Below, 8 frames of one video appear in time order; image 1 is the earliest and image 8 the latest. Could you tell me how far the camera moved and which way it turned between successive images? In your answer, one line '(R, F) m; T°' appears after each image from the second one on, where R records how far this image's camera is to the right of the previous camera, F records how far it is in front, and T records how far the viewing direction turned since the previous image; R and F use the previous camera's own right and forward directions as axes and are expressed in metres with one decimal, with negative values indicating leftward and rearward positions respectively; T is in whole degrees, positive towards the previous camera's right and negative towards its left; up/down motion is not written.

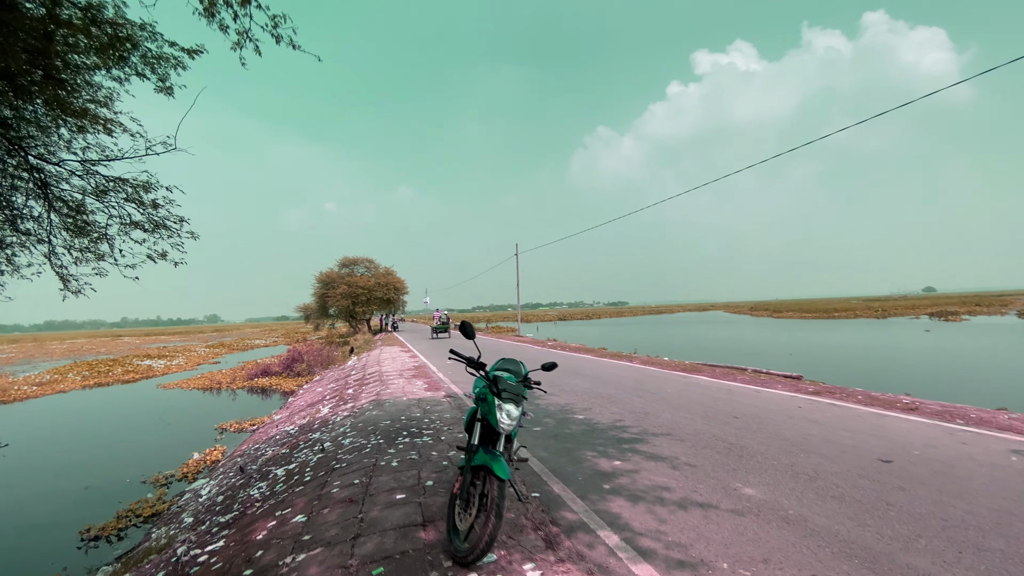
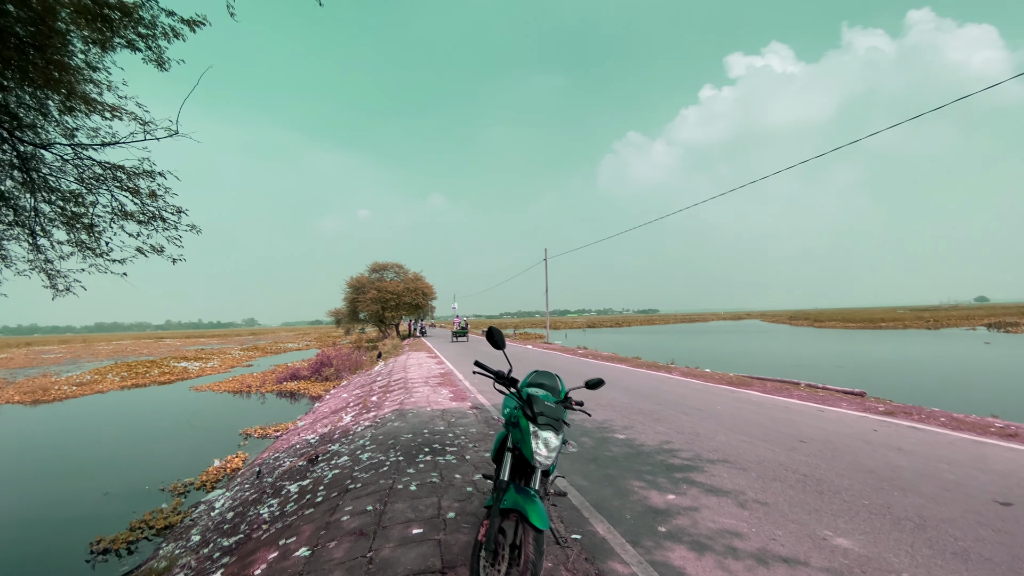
(-0.1, +0.6) m; -4°
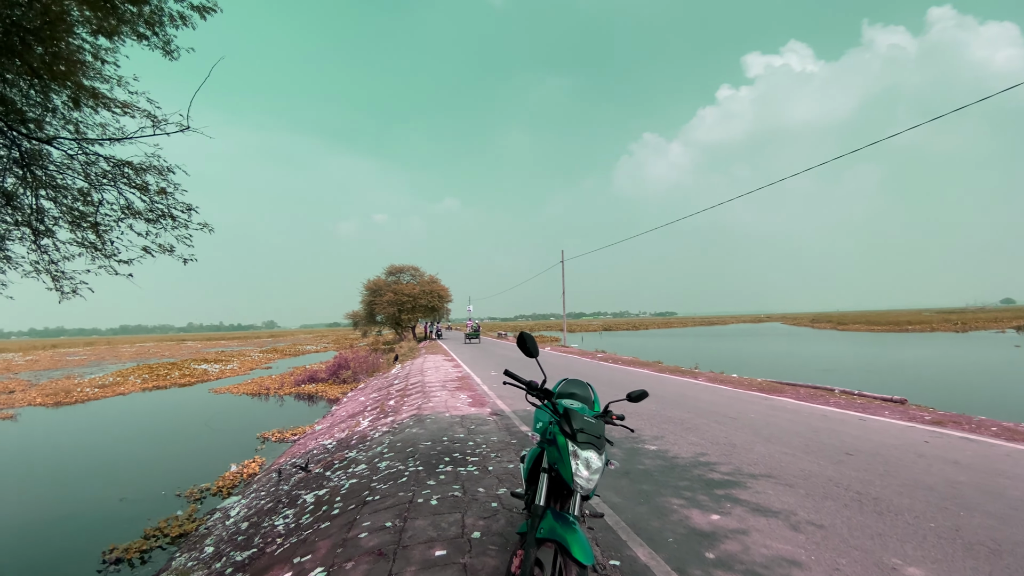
(-0.1, +0.3) m; -2°
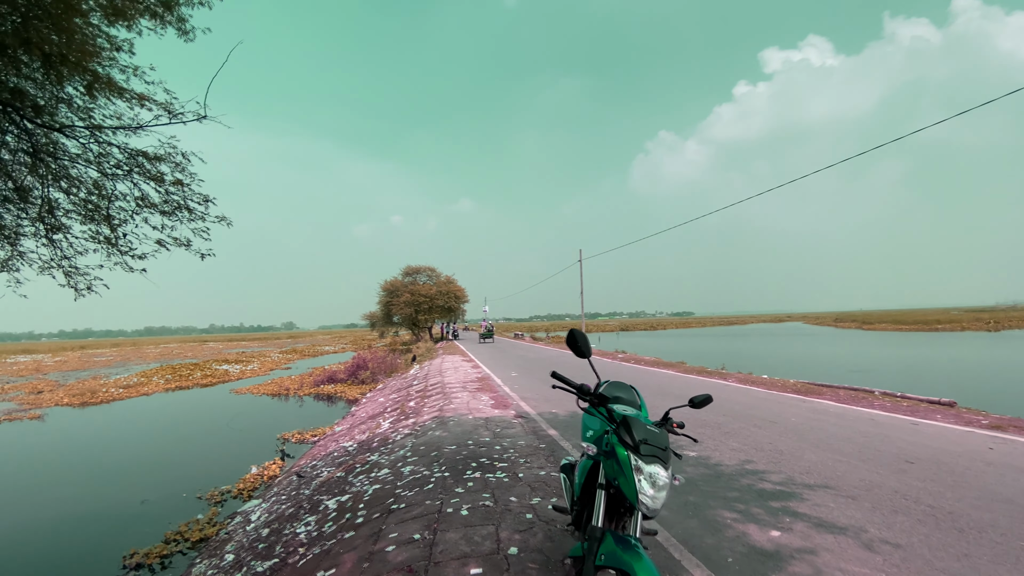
(-0.2, +0.3) m; -2°
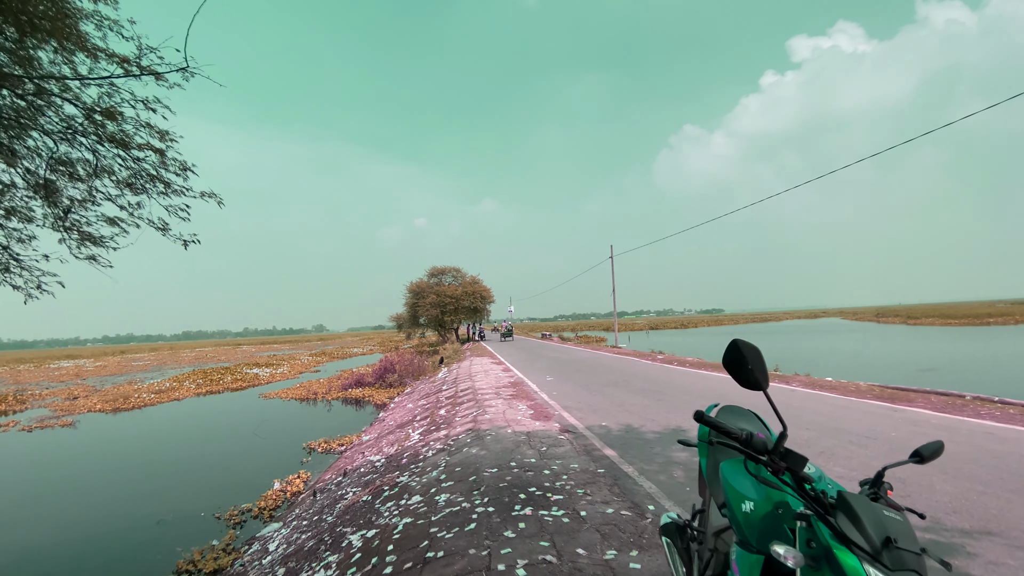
(-0.3, +0.8) m; -3°
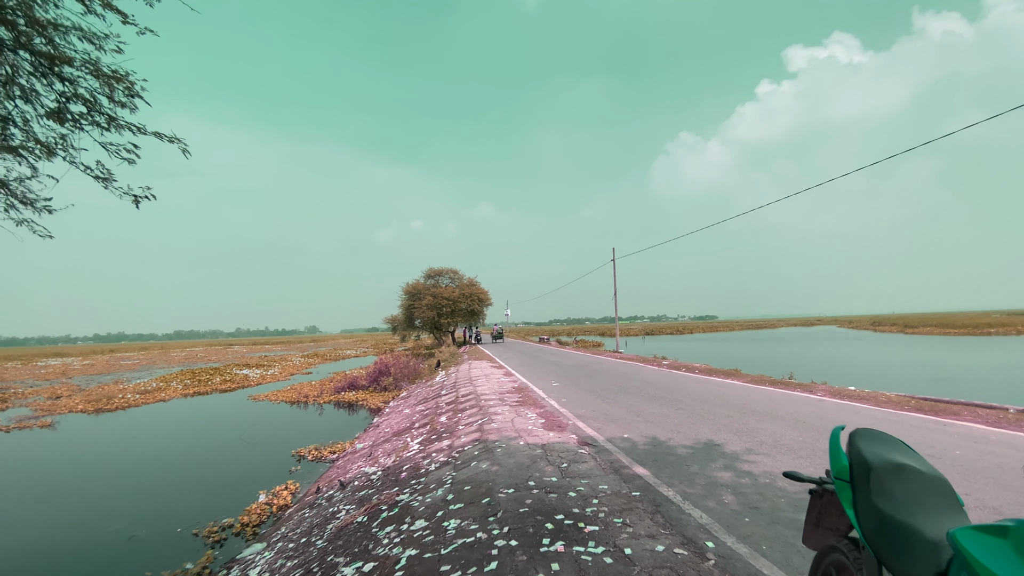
(-0.3, +0.6) m; +1°
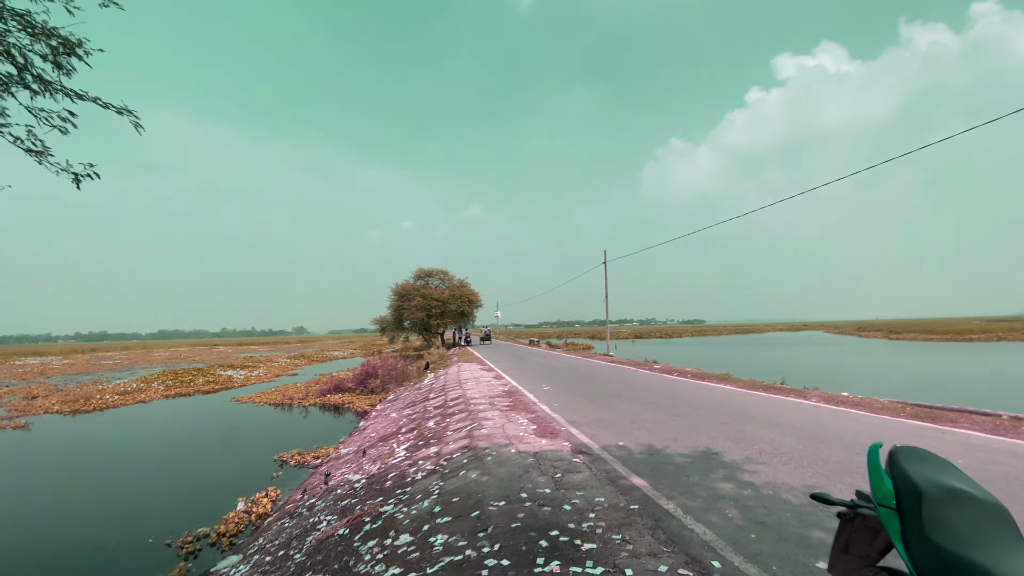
(0.0, +0.2) m; +1°
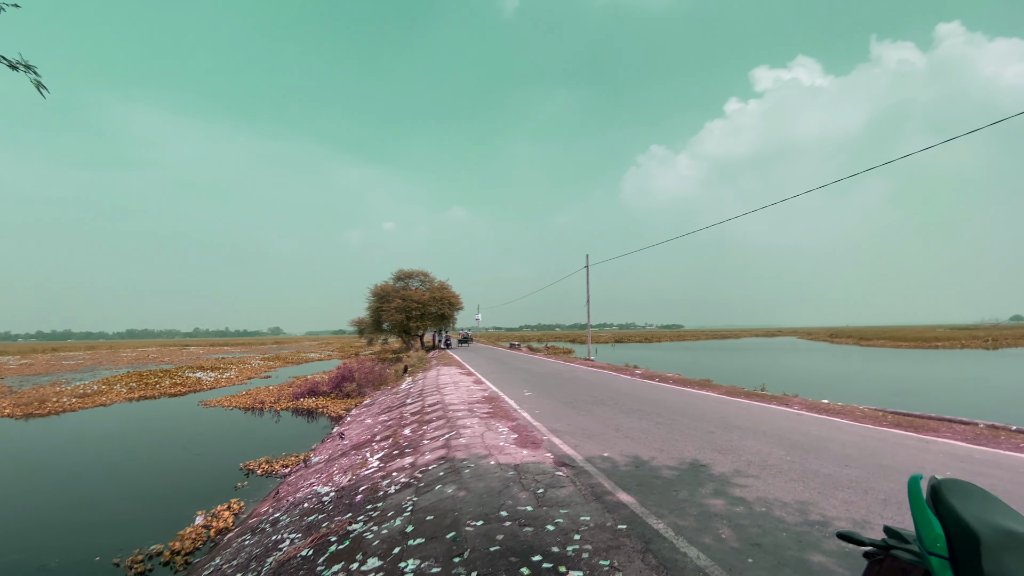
(0.0, +0.3) m; +2°
